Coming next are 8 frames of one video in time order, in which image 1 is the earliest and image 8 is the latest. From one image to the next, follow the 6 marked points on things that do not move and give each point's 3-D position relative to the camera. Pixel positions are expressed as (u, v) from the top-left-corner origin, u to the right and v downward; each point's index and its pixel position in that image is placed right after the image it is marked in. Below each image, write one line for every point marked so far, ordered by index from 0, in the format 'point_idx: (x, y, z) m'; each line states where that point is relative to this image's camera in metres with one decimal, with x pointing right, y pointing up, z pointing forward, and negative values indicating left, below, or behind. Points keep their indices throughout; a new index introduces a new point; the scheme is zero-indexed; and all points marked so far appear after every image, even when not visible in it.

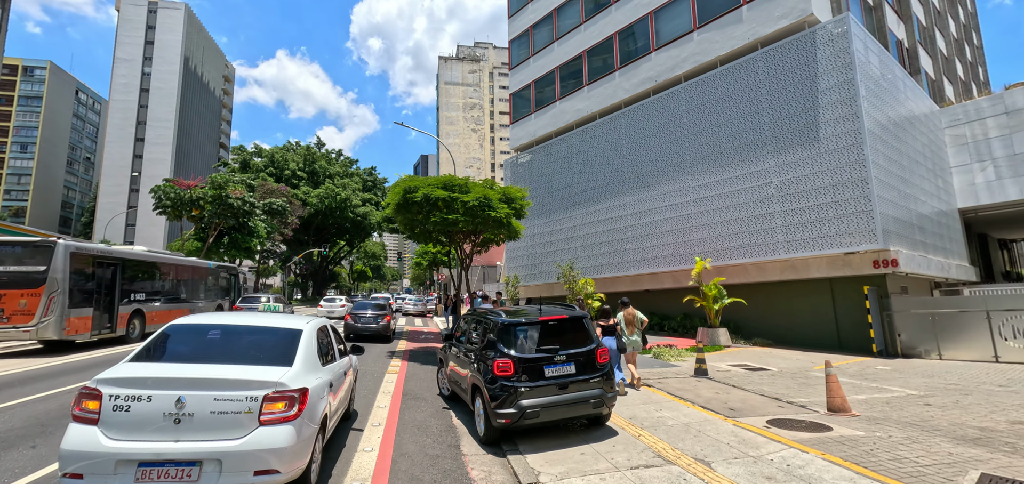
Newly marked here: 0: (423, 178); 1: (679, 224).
0: (-2.7, +1.9, +13.5) m
1: (+6.9, +0.7, +18.4) m
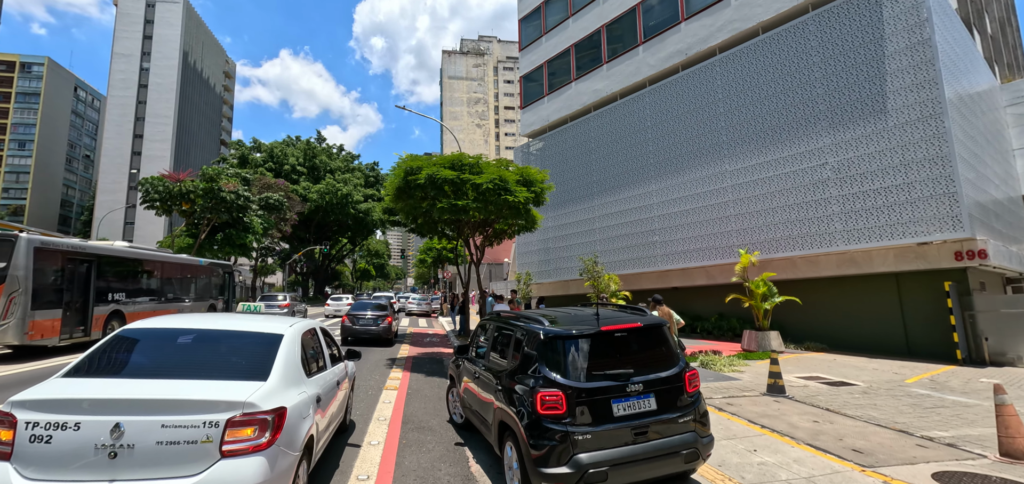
0: (-2.2, +2.2, +11.5) m
1: (+7.4, +1.1, +16.4) m
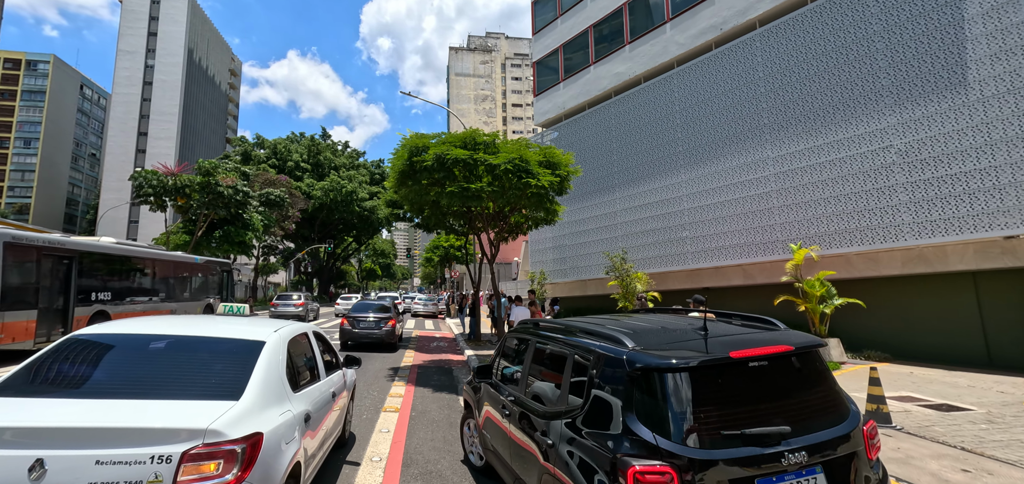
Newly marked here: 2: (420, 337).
0: (-1.7, +2.4, +10.0) m
1: (+8.0, +1.2, +14.7) m
2: (-4.0, -4.2, +19.4) m
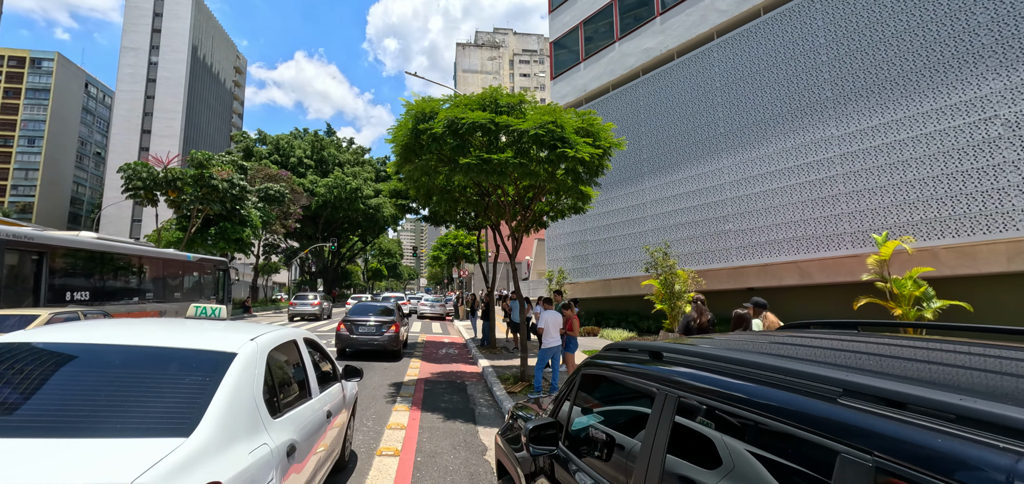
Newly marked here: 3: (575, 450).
0: (-1.2, +2.6, +8.1) m
1: (+8.6, +1.4, +12.7) m
2: (-3.4, -4.0, +17.6) m
3: (+0.3, -1.2, +2.6) m
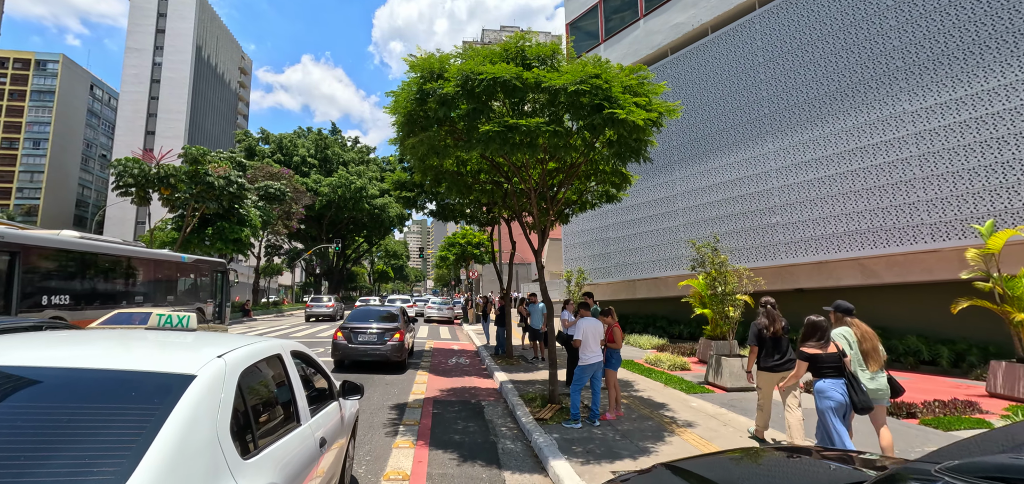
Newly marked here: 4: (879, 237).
0: (-0.8, +2.7, +6.5) m
1: (+9.0, +1.6, +11.0) m
2: (-2.8, -3.9, +16.0) m
3: (+0.7, -1.0, +1.0) m
4: (+9.2, +0.2, +10.7) m
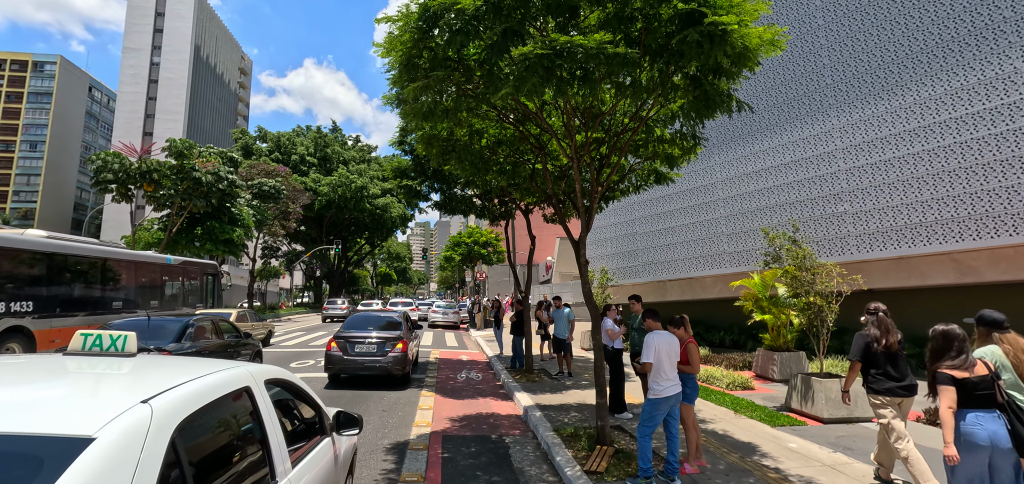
0: (-0.4, +2.9, +4.6) m
1: (+9.5, +1.8, +9.0) m
2: (-2.3, -3.8, +14.1) m
3: (+1.1, -0.8, -0.9) m
4: (+9.6, +0.4, +8.8) m
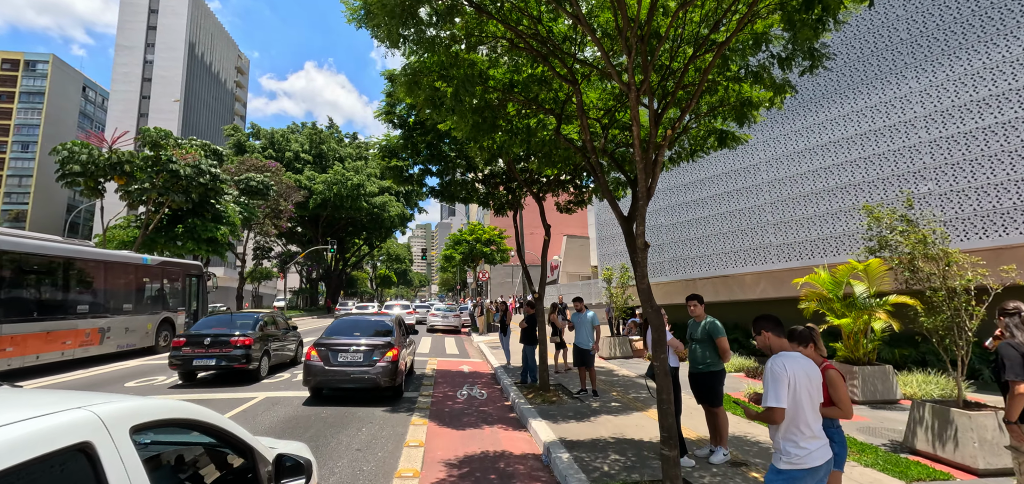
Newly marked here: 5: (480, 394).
0: (-0.2, +3.1, +2.7) m
1: (+9.7, +2.0, +7.1) m
2: (-2.0, -3.6, +12.2) m
3: (+1.3, -0.6, -2.8) m
4: (+9.8, +0.6, +6.9) m
5: (-0.7, -3.3, +9.6) m
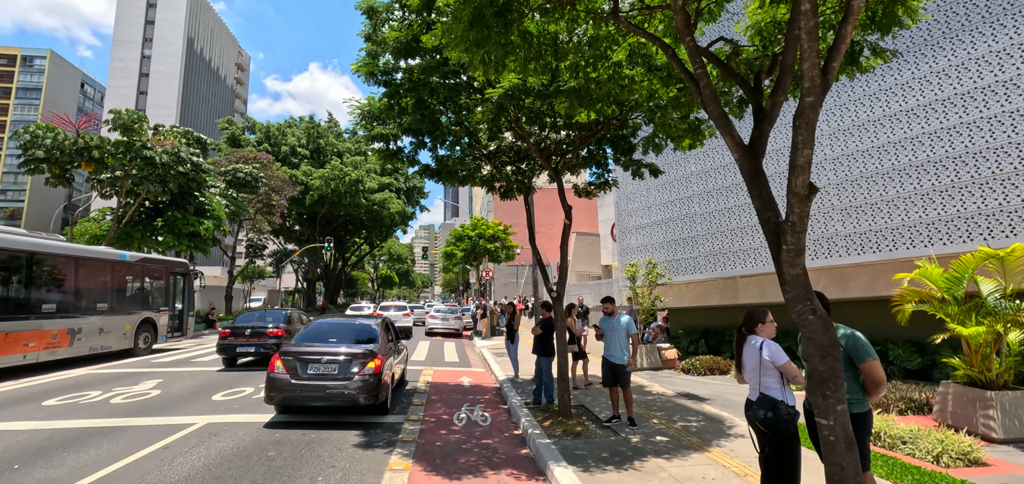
0: (0.0, +3.4, +0.8) m
1: (+9.9, +2.3, +5.1) m
2: (-1.8, -3.3, +10.3) m
3: (+1.4, -0.3, -4.7) m
4: (+10.0, +0.9, +4.8) m
5: (-0.5, -3.0, +7.6) m
